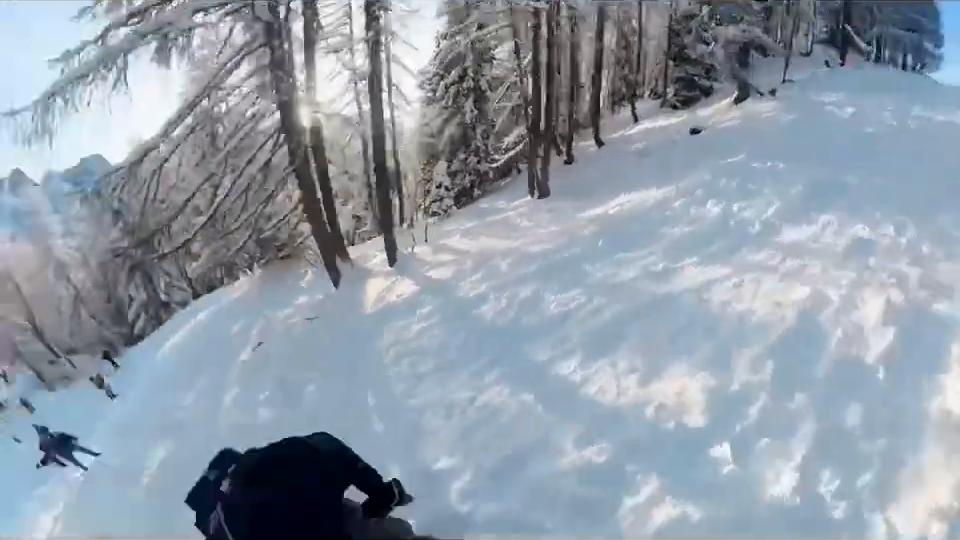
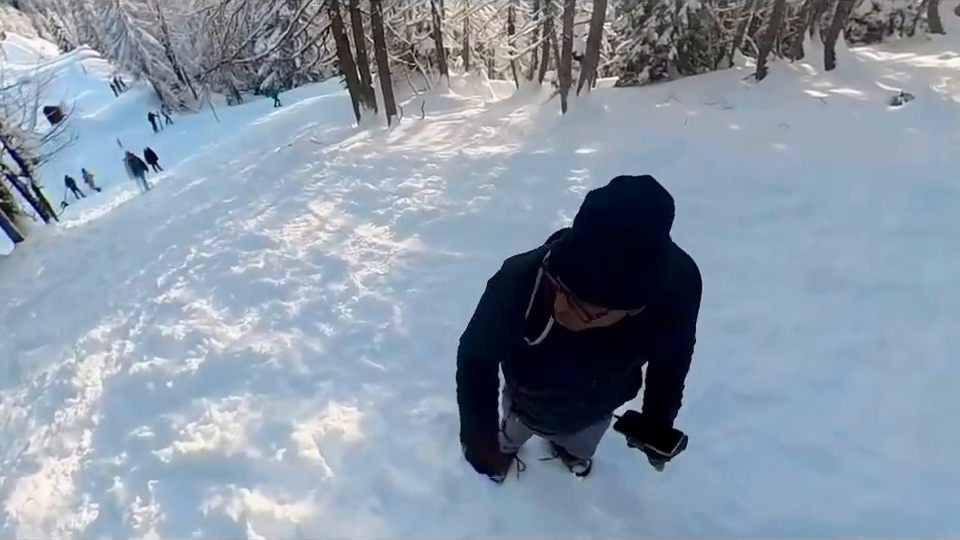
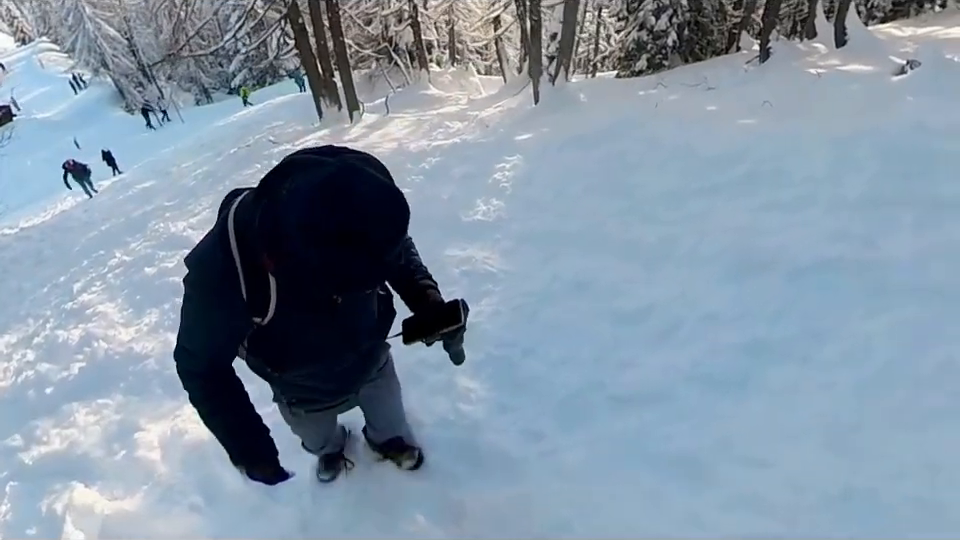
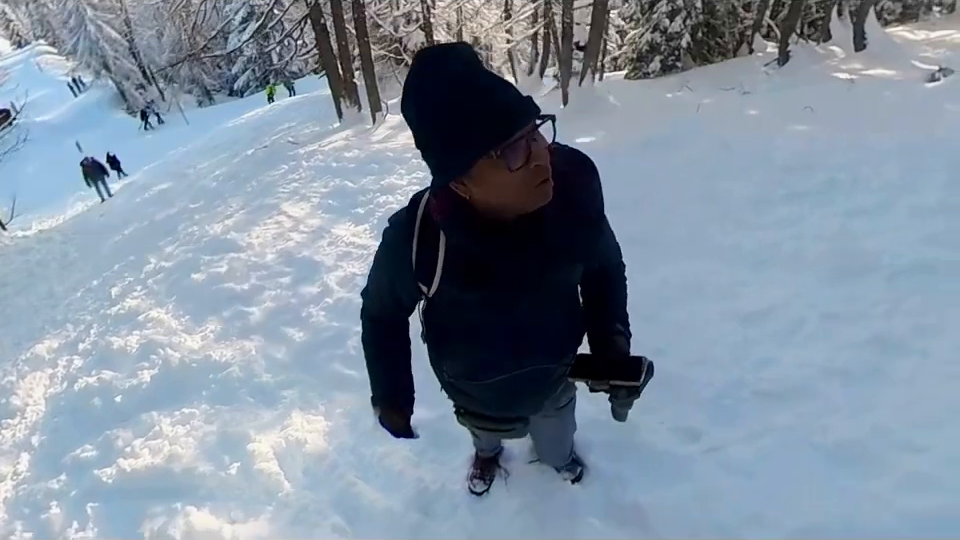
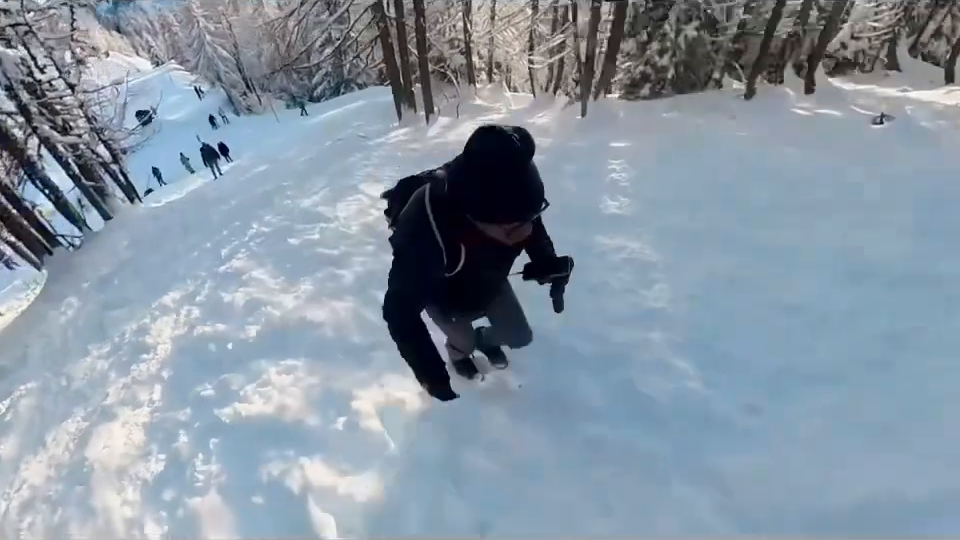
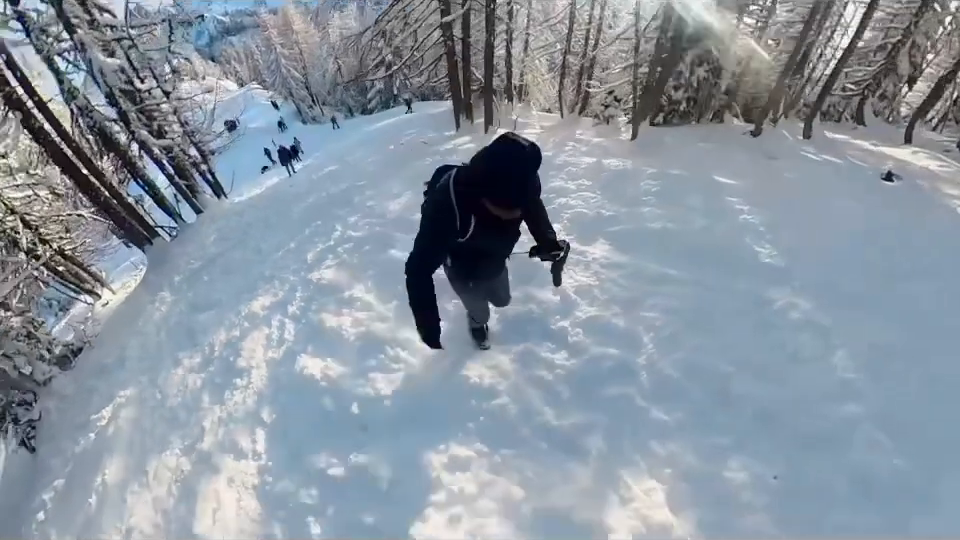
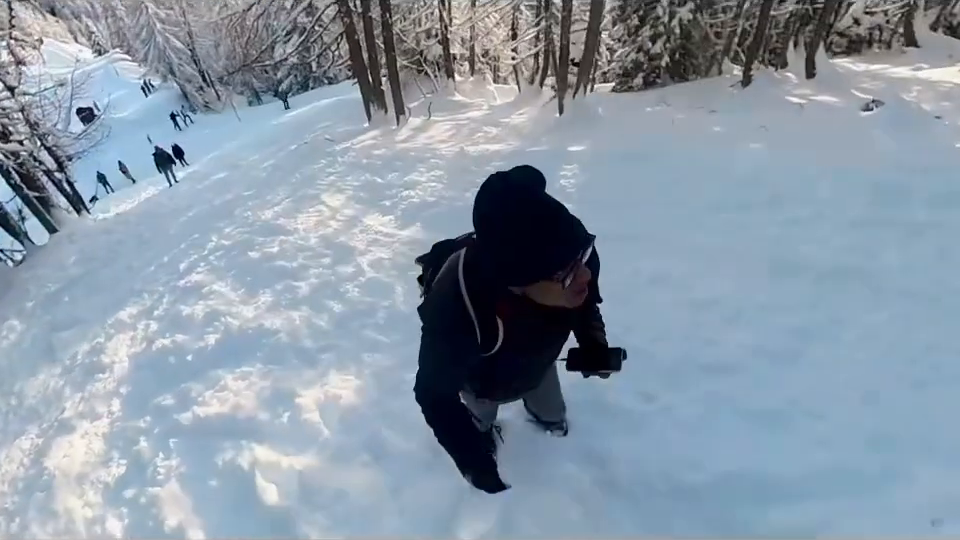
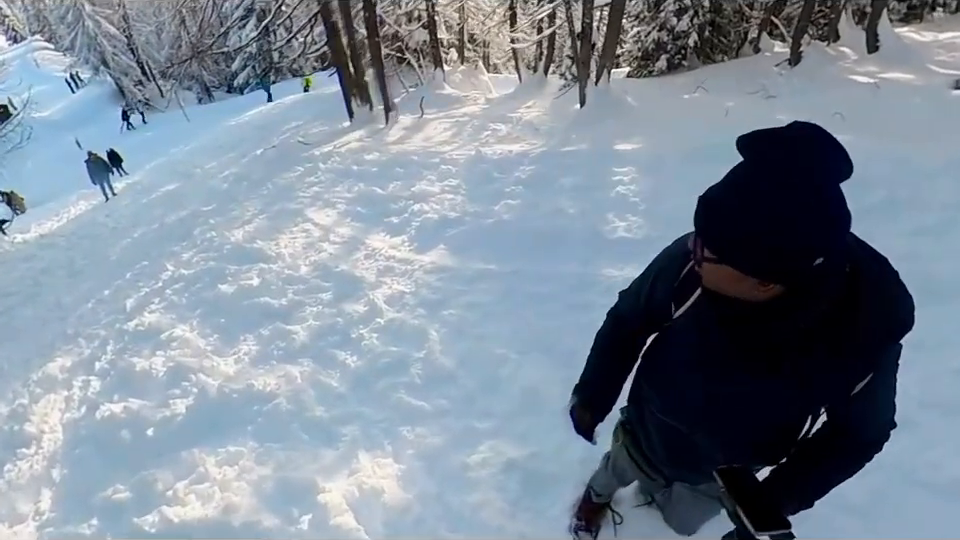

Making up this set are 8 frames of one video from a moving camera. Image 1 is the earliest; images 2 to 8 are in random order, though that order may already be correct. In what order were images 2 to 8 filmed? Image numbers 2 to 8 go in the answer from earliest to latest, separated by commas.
6, 5, 7, 2, 8, 4, 3
